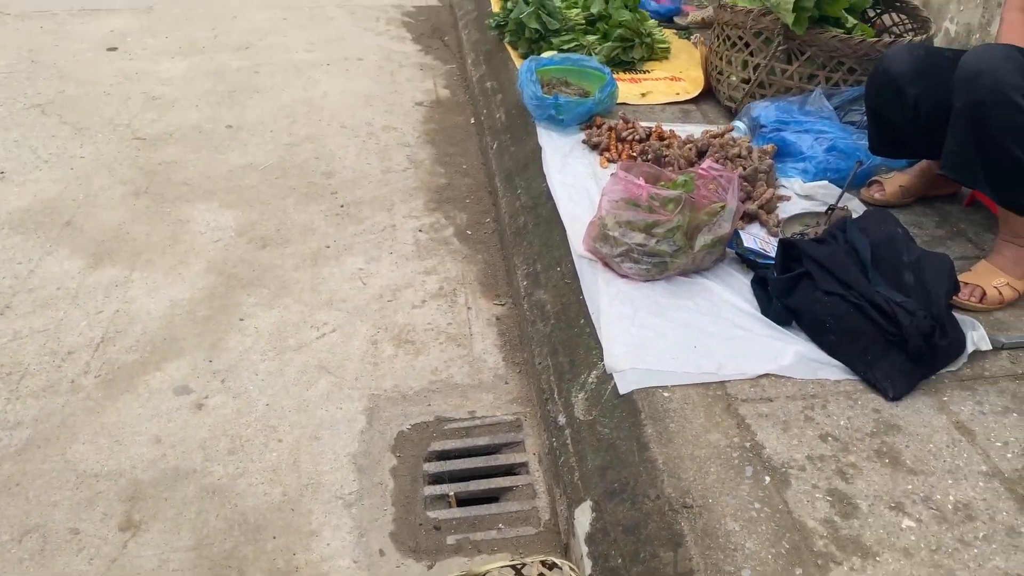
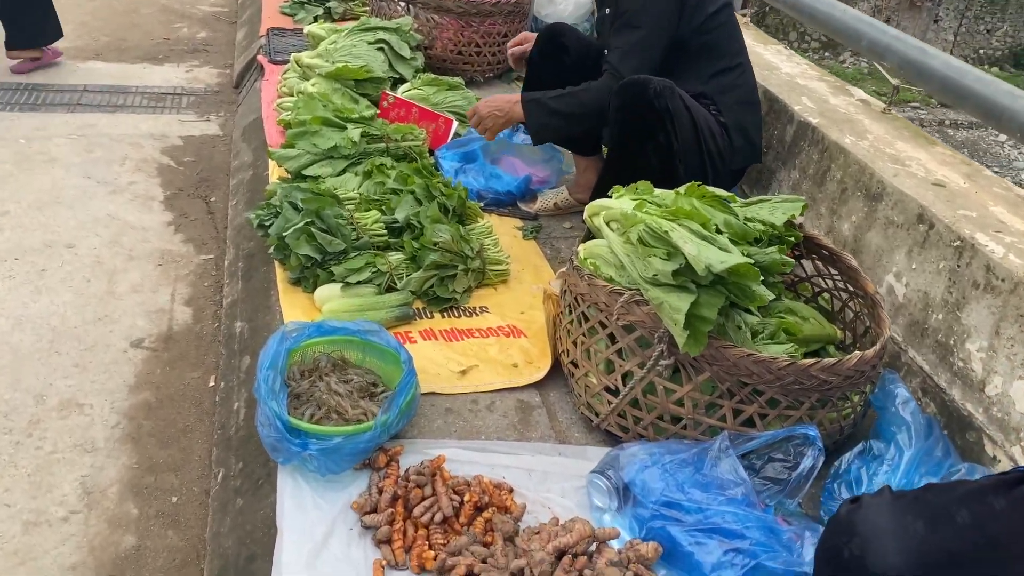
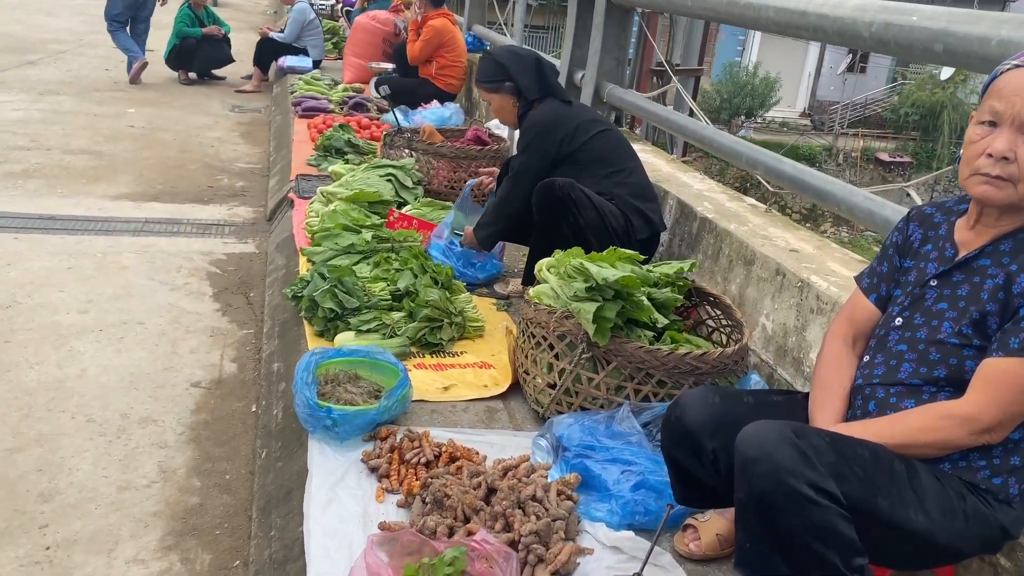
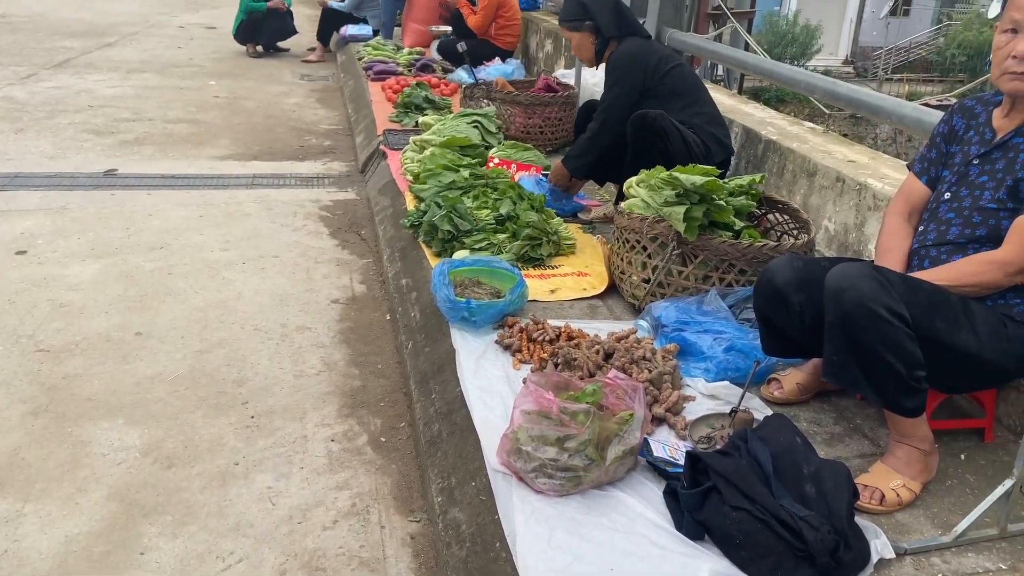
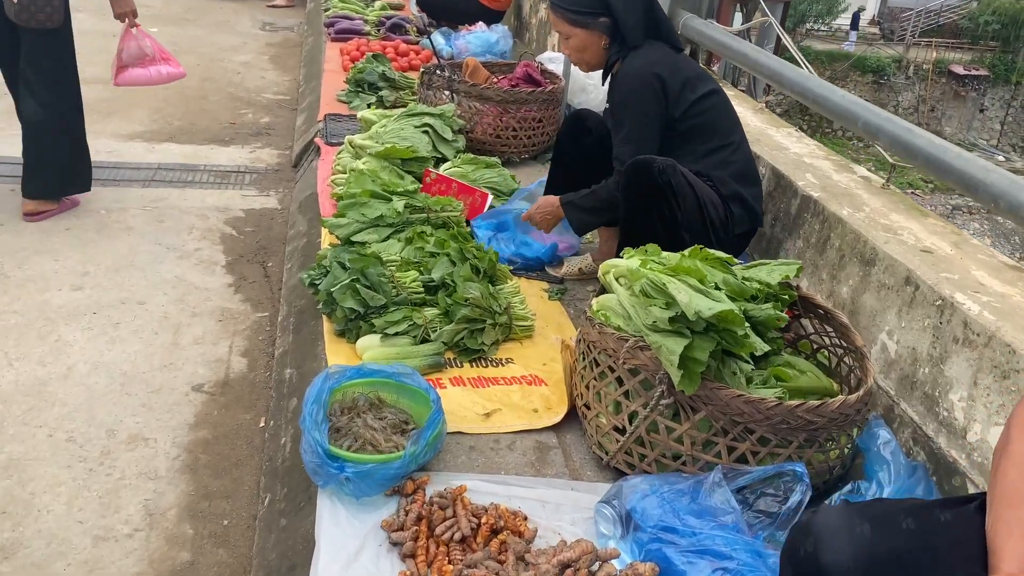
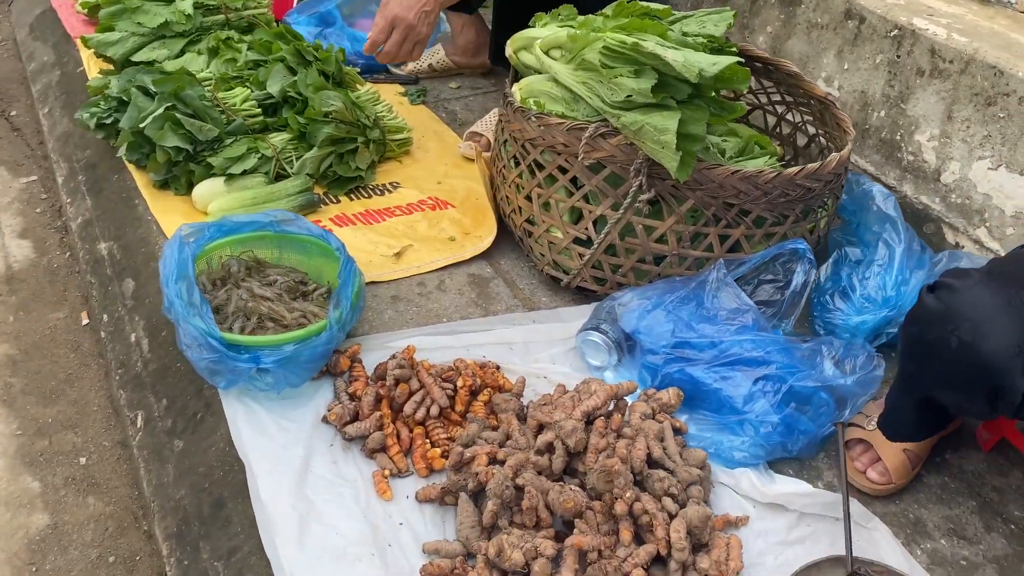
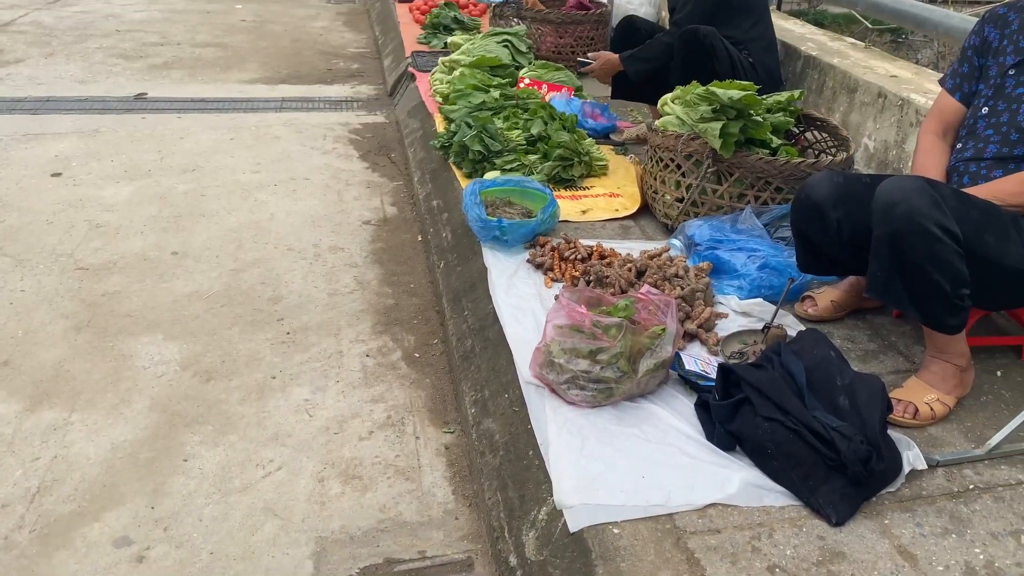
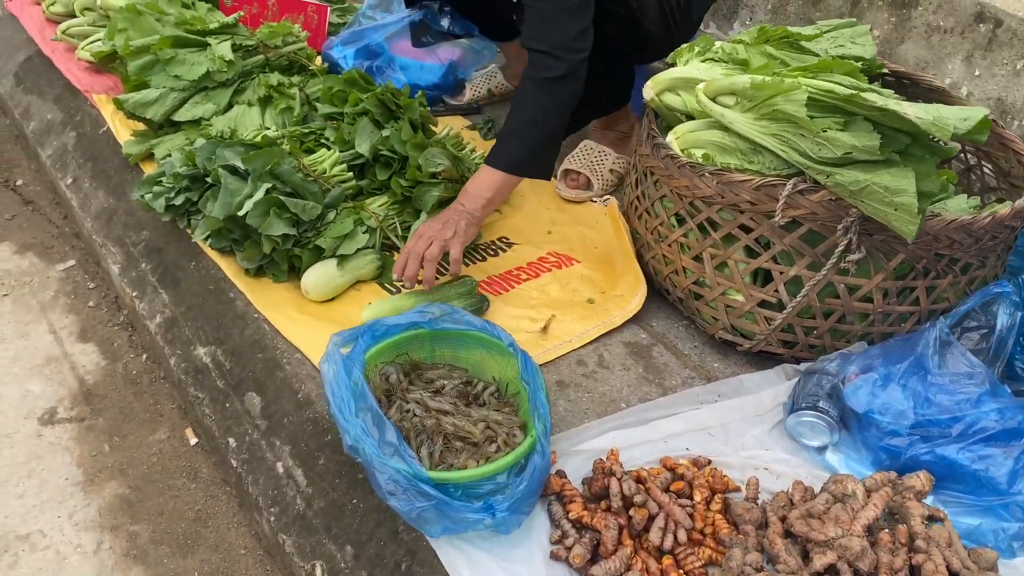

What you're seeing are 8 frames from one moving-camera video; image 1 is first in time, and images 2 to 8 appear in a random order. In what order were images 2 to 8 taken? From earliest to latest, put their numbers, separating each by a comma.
7, 4, 3, 5, 2, 6, 8
